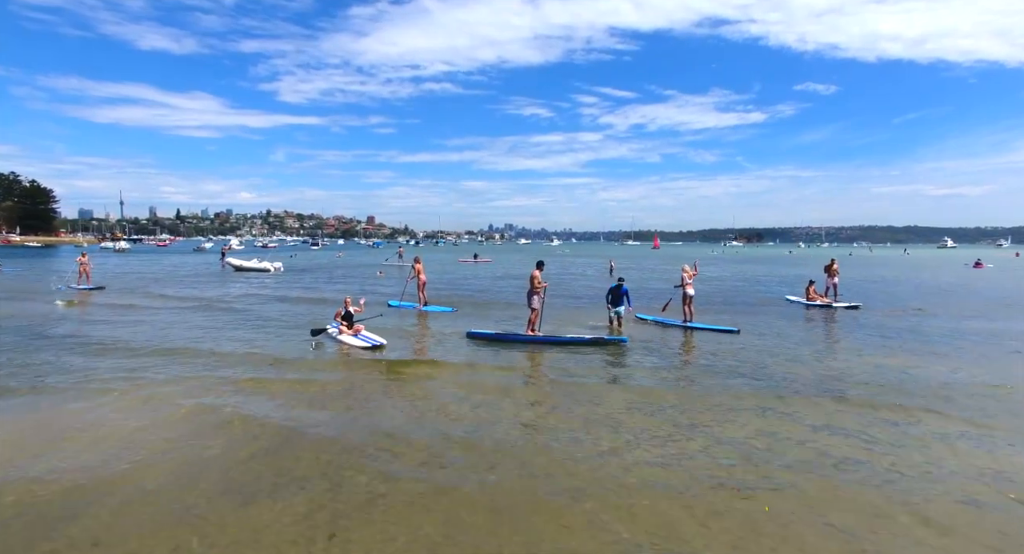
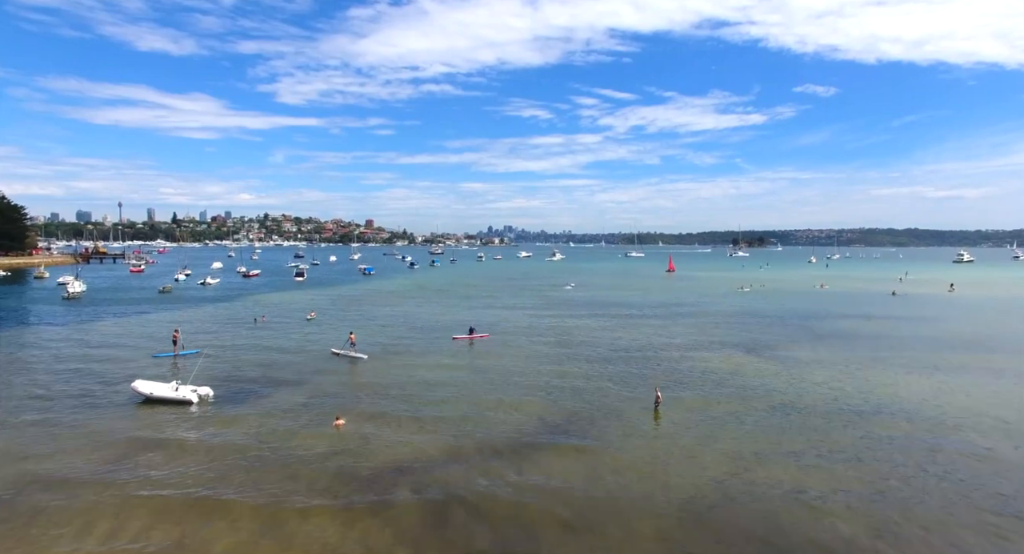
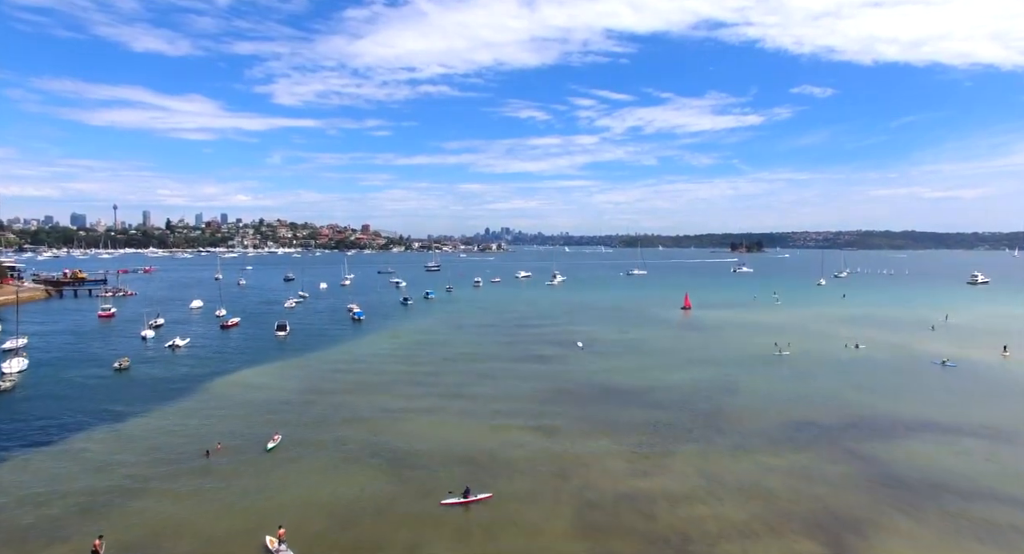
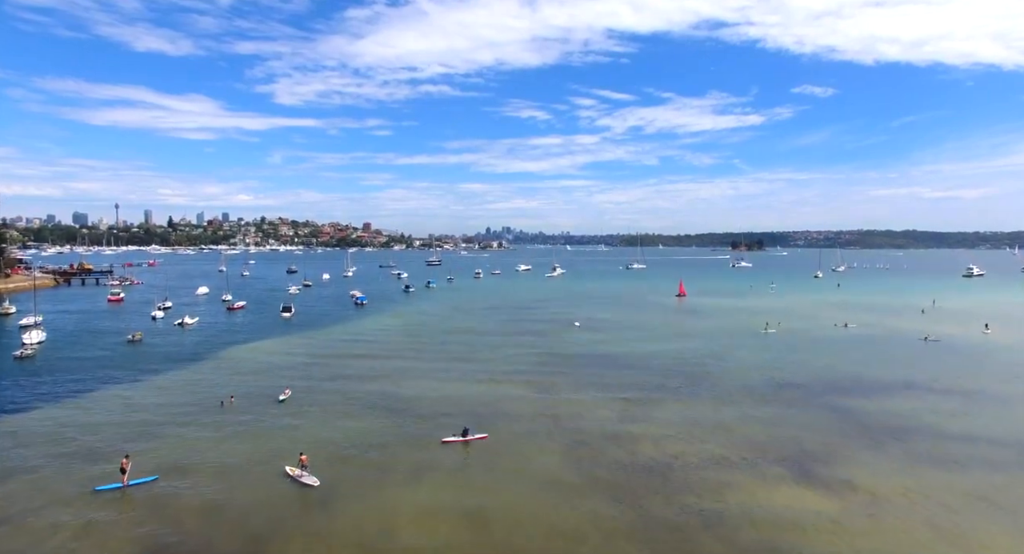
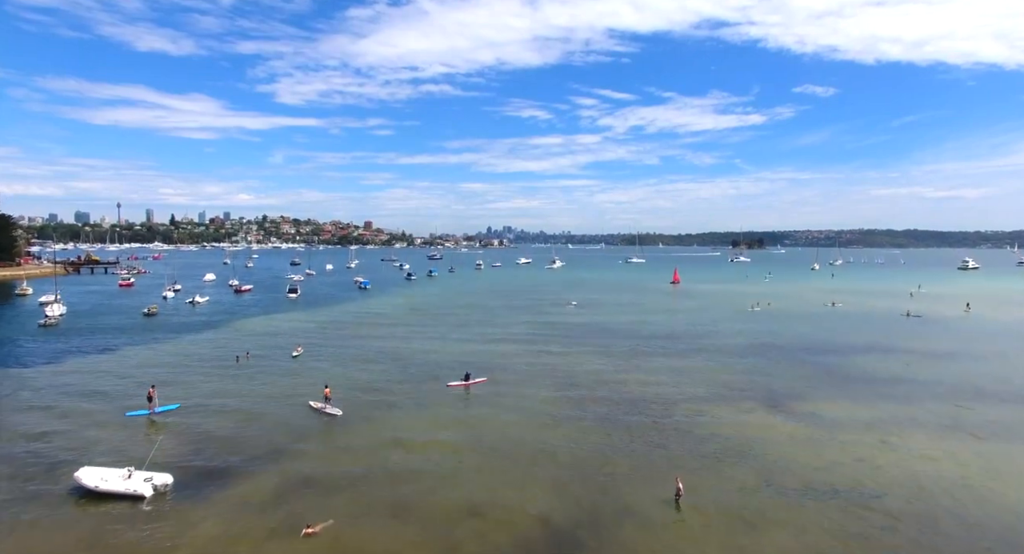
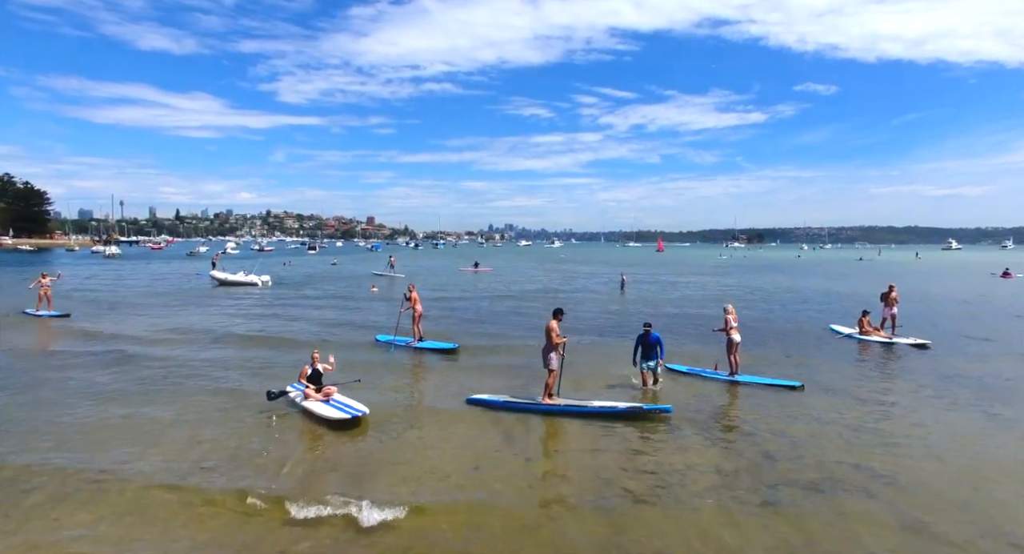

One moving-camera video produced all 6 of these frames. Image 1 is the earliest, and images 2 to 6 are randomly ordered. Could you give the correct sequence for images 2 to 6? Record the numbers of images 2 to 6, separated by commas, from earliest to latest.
6, 2, 5, 4, 3
